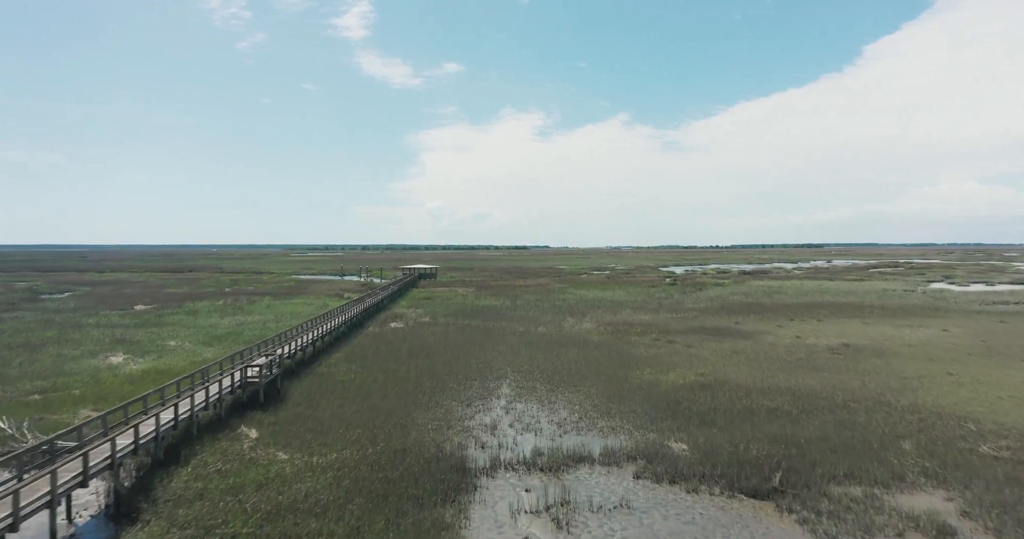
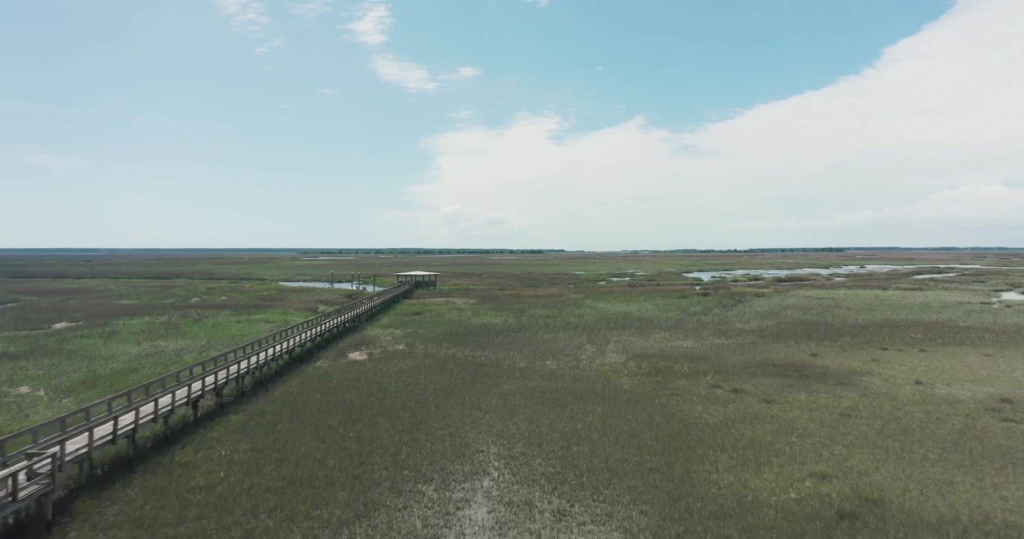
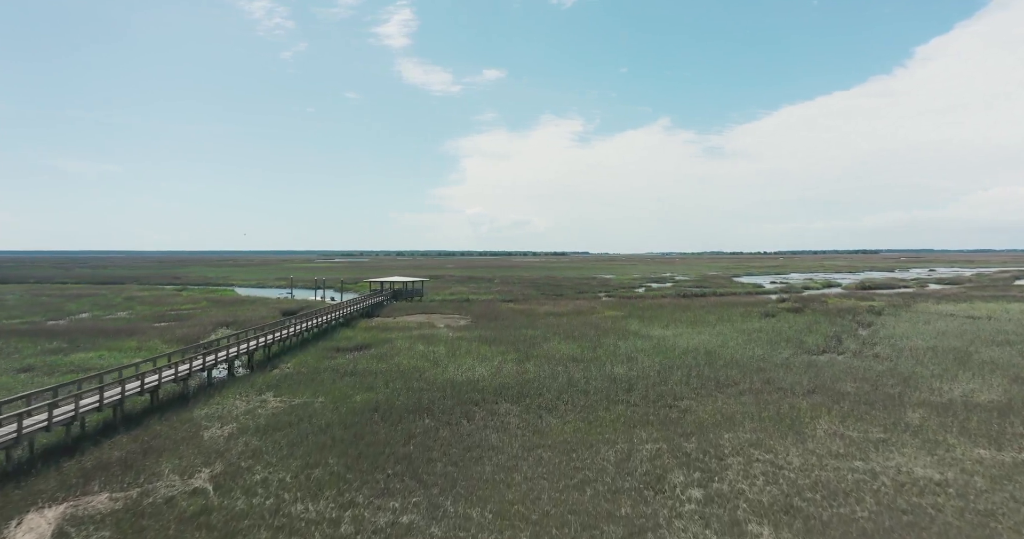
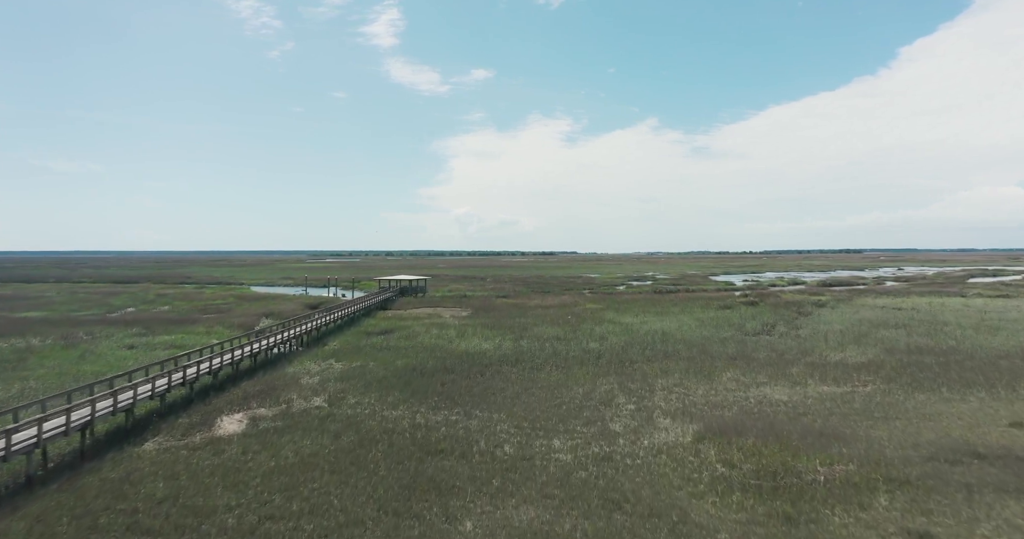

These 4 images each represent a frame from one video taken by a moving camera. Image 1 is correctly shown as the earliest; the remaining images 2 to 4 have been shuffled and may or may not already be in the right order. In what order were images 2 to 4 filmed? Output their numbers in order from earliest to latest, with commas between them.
2, 4, 3
